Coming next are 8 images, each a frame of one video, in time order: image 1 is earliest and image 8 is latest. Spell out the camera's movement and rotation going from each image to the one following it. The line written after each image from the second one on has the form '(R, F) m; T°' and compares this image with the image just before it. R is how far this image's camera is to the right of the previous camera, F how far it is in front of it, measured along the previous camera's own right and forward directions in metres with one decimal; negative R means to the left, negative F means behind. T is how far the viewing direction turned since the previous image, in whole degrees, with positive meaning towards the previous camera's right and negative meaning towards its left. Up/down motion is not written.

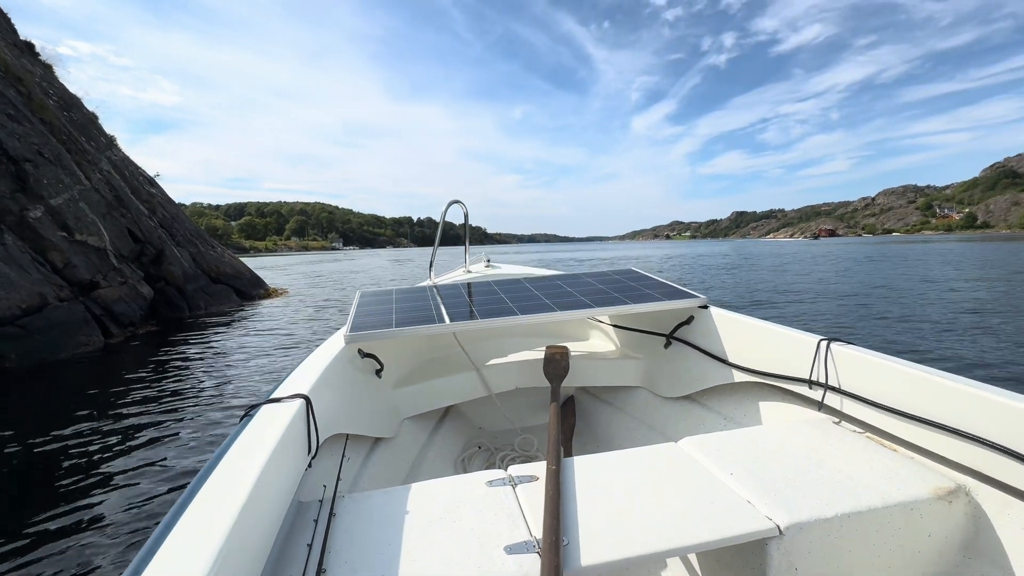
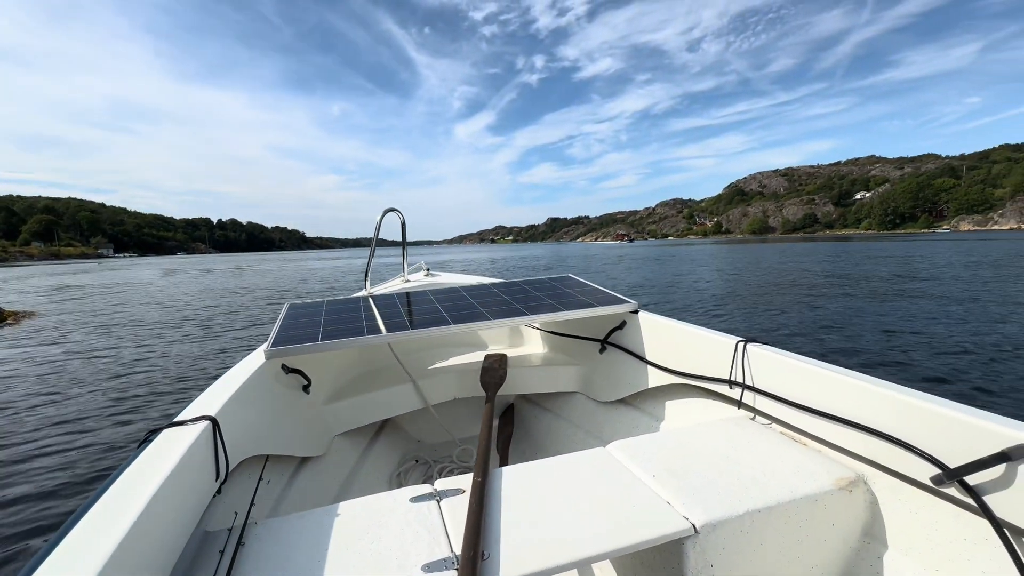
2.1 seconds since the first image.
(-0.7, +0.3) m; +21°
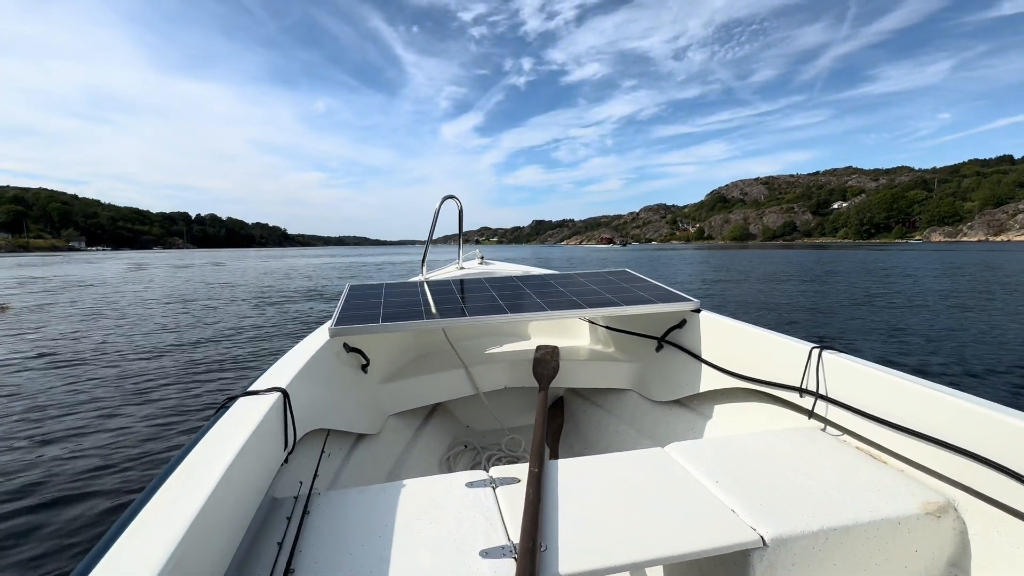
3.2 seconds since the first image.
(-0.5, 0.0) m; +2°
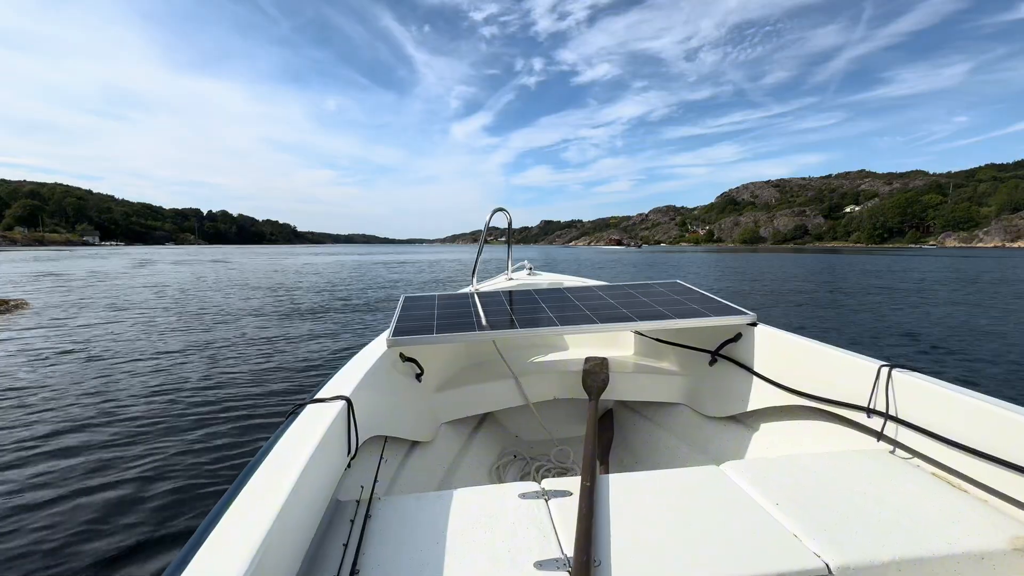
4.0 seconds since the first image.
(-0.3, 0.0) m; -1°
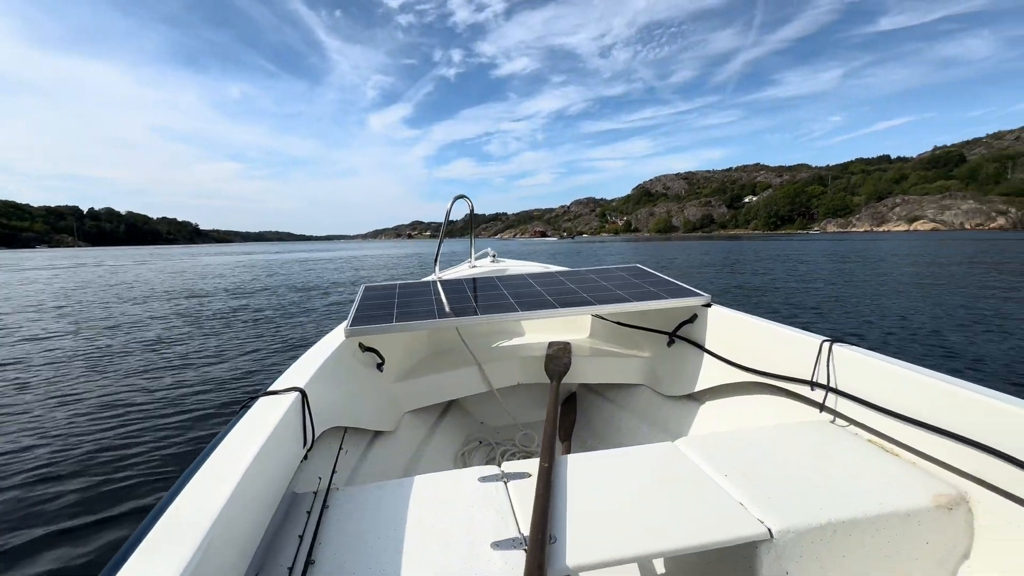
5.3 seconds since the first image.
(-0.2, 0.0) m; +9°
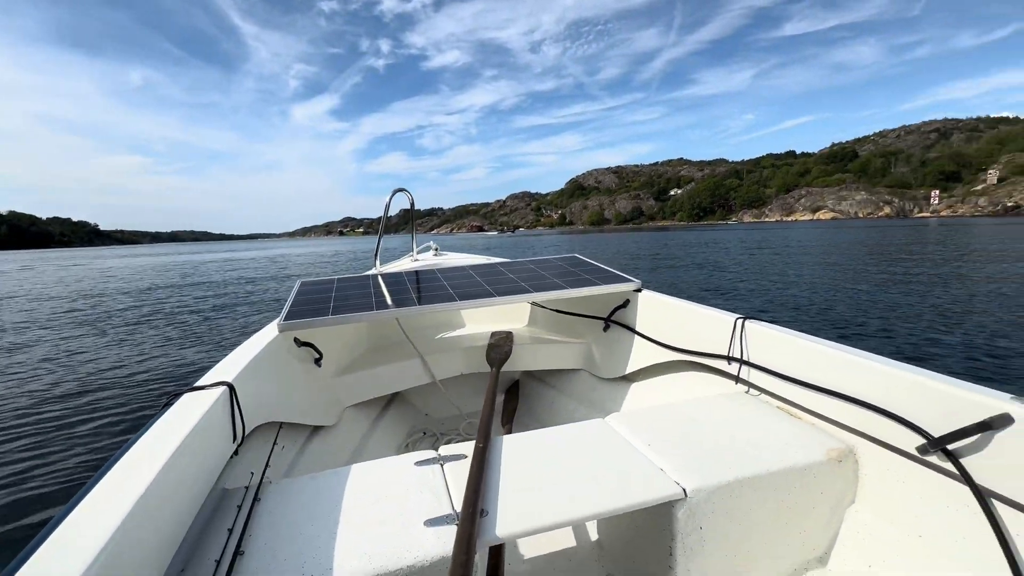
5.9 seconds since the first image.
(0.0, -0.1) m; +7°
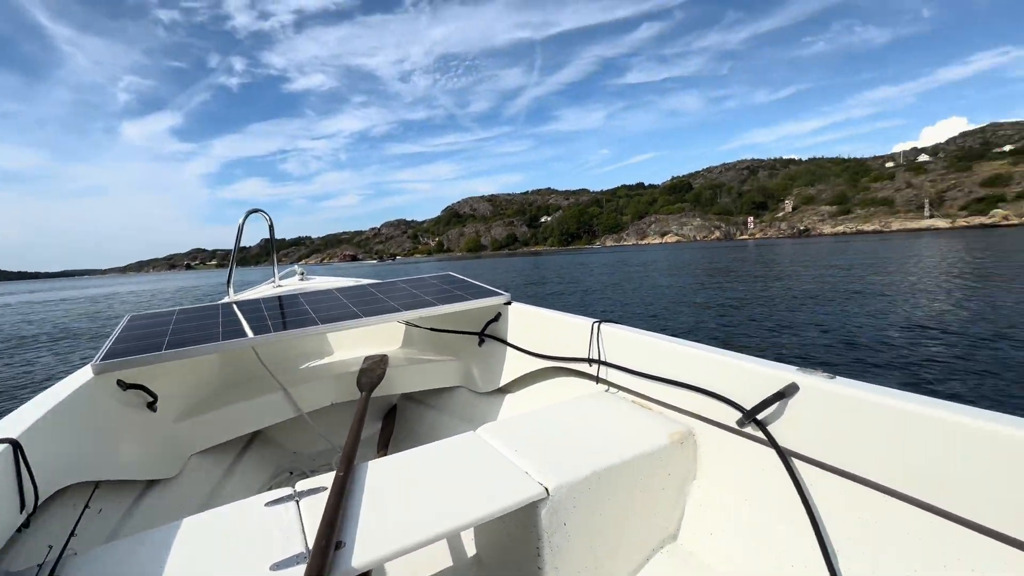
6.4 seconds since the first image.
(+0.1, 0.0) m; +15°
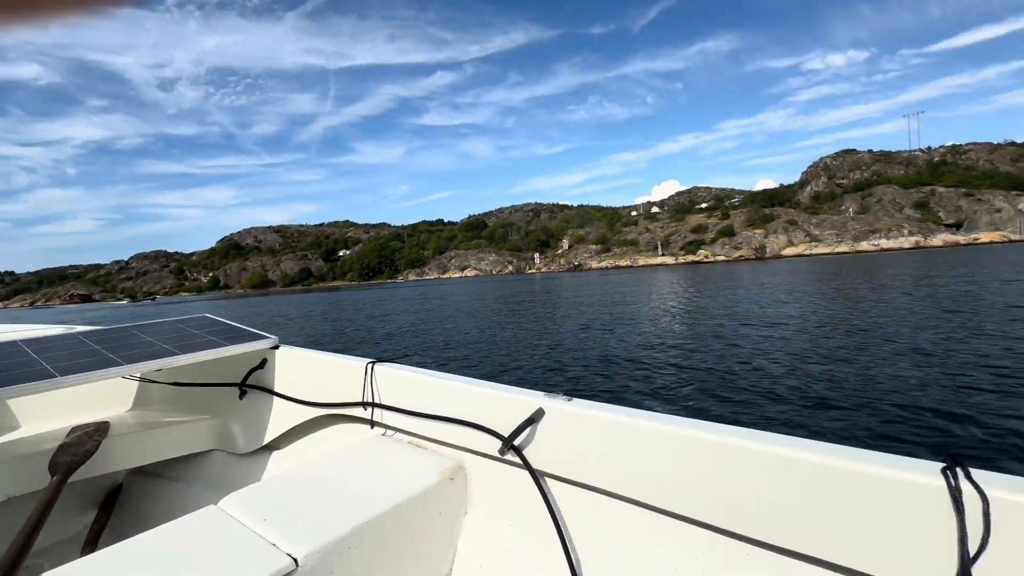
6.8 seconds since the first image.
(+0.2, 0.0) m; +24°
